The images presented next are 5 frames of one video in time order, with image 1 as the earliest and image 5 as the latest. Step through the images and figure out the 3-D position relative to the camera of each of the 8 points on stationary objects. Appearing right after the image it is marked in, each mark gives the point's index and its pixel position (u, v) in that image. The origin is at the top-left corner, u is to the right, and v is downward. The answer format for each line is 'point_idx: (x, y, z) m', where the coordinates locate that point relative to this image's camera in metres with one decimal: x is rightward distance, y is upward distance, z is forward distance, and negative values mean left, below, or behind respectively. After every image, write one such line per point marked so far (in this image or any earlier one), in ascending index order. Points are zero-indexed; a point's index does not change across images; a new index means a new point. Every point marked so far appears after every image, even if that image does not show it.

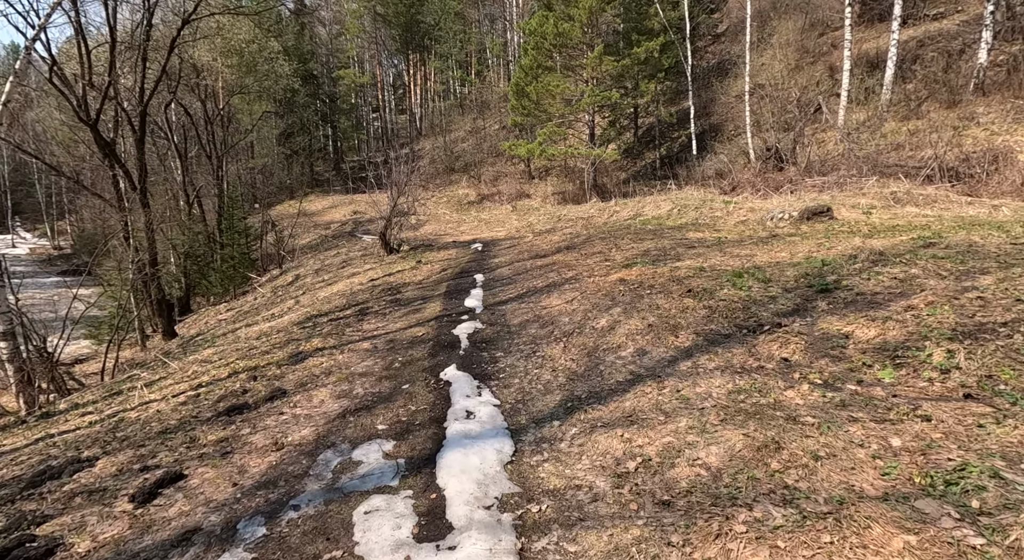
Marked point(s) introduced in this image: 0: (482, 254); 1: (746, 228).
0: (-0.6, +0.5, +12.1) m
1: (+3.5, +0.8, +9.6) m
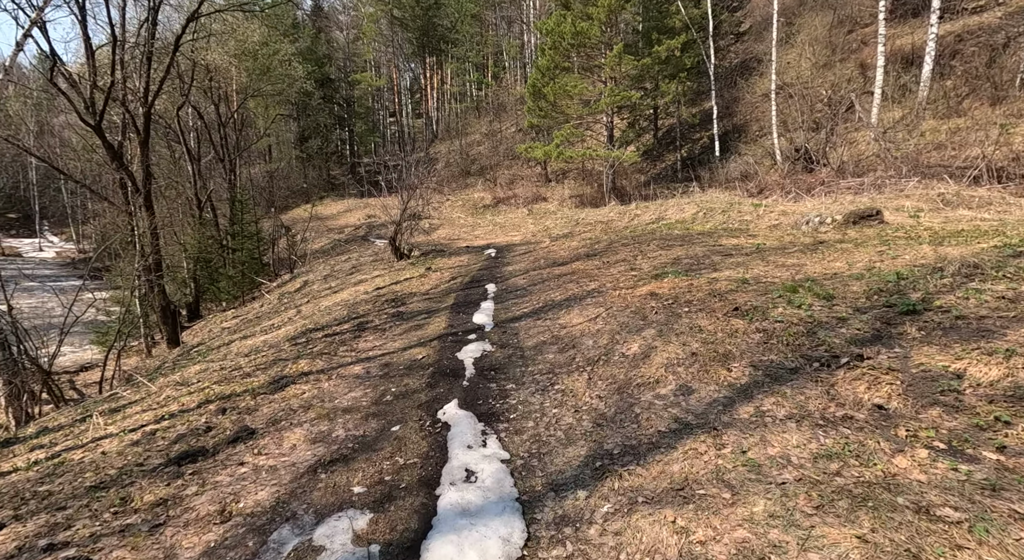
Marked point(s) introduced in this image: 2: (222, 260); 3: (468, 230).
0: (-0.3, +0.3, +11.3) m
1: (+3.7, +0.6, +8.8) m
2: (-7.5, +0.6, +16.8) m
3: (-1.3, +1.5, +19.5) m
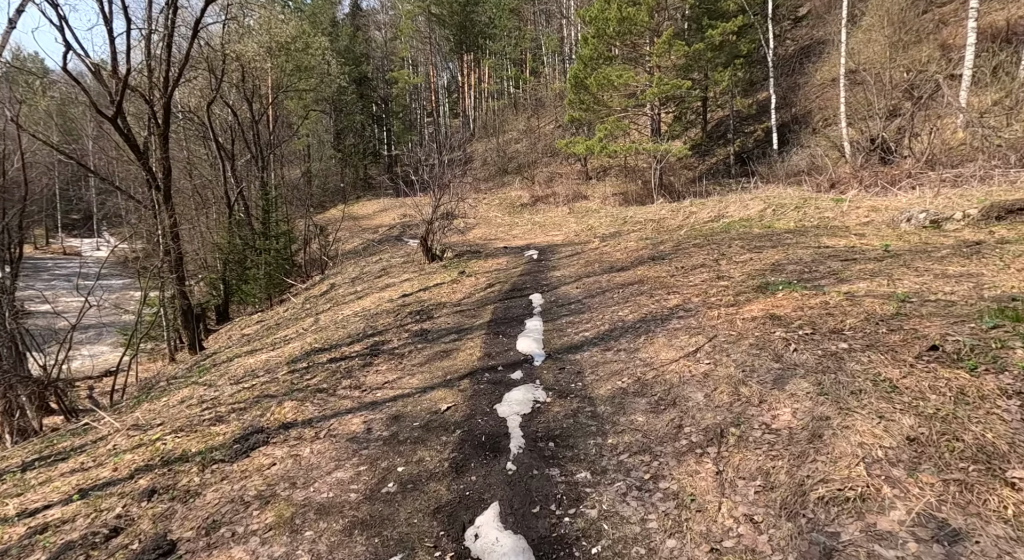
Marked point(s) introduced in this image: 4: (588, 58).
0: (+0.4, +0.2, +9.9) m
1: (+4.3, +0.5, +7.1) m
2: (-6.4, +0.5, +15.8) m
3: (-0.2, +1.4, +18.1) m
4: (+2.3, +6.9, +19.9) m
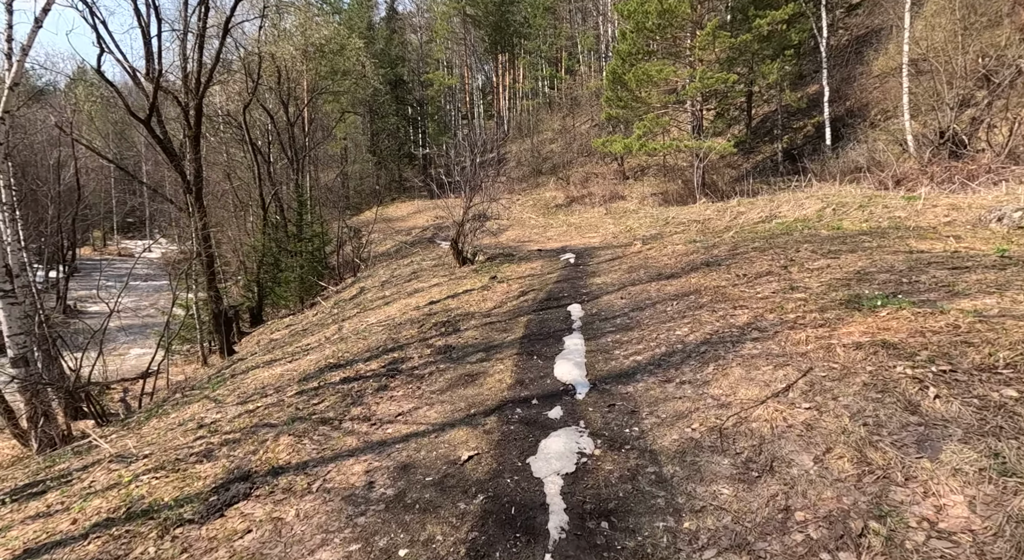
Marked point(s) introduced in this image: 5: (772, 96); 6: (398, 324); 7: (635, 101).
0: (+0.9, +0.2, +9.1) m
1: (+4.6, +0.4, +6.2) m
2: (-5.6, +0.4, +15.4) m
3: (+0.8, +1.3, +17.4) m
4: (+3.4, +6.8, +19.0) m
5: (+8.2, +5.8, +20.1) m
6: (-1.2, -0.5, +7.0) m
7: (+3.7, +5.4, +19.1) m
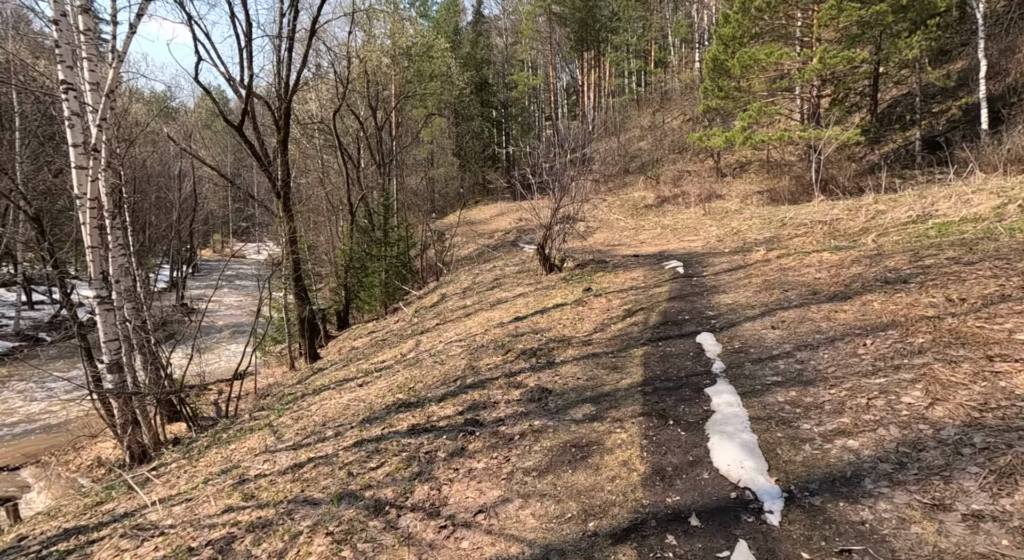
0: (+2.1, 0.0, +7.7) m
1: (+5.5, +0.3, +4.3) m
2: (-3.5, +0.3, +14.7) m
3: (+3.1, +1.2, +15.9) m
4: (+5.9, +6.6, +17.2) m
5: (+10.8, +5.5, +17.7) m
6: (-0.3, -0.6, +5.9) m
7: (+6.2, +5.2, +17.2) m
